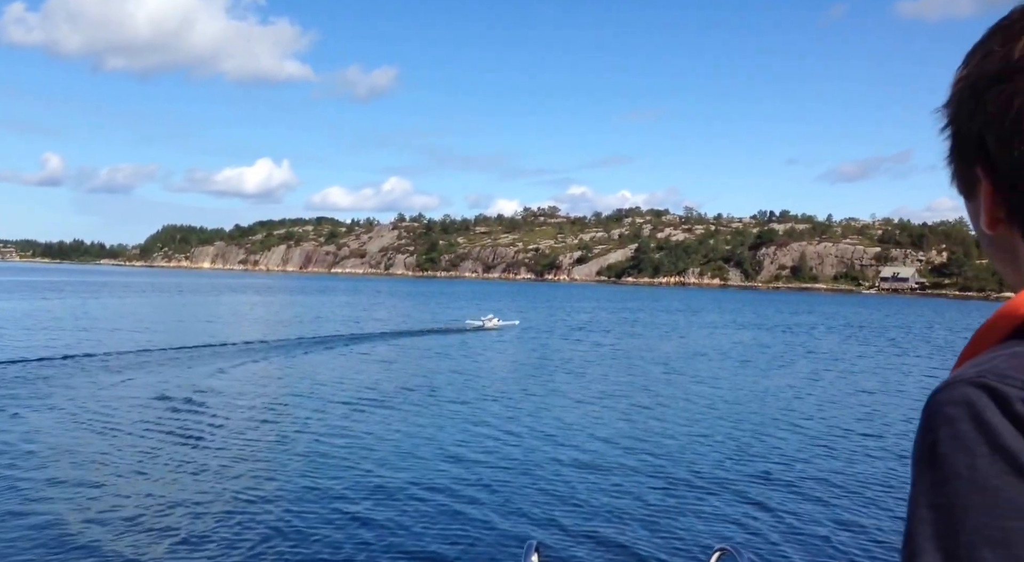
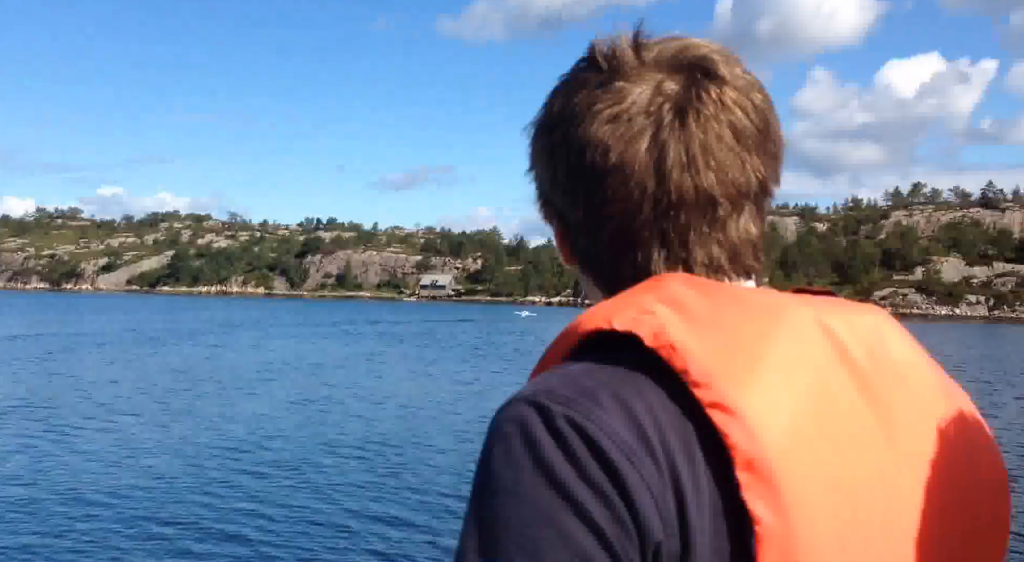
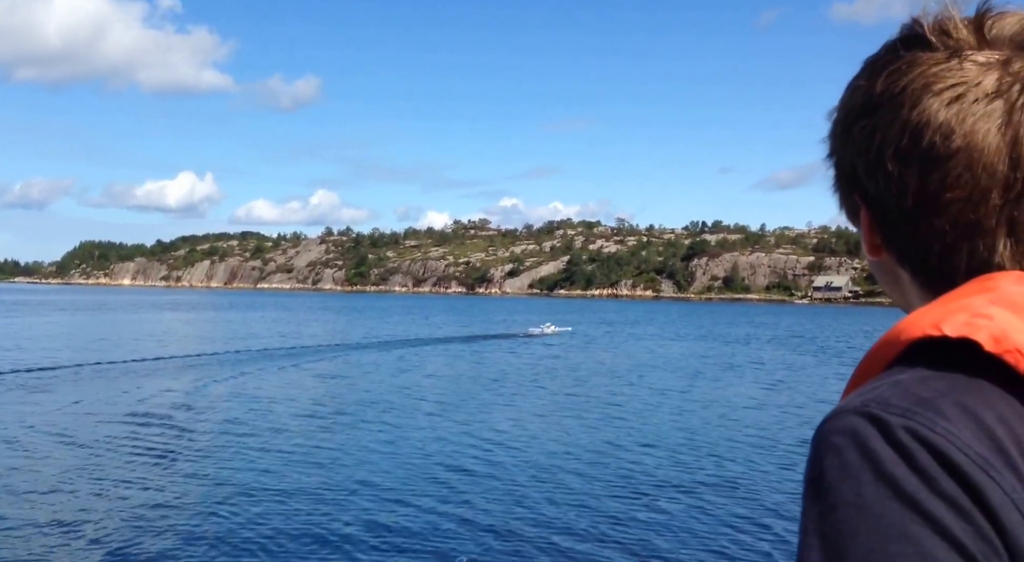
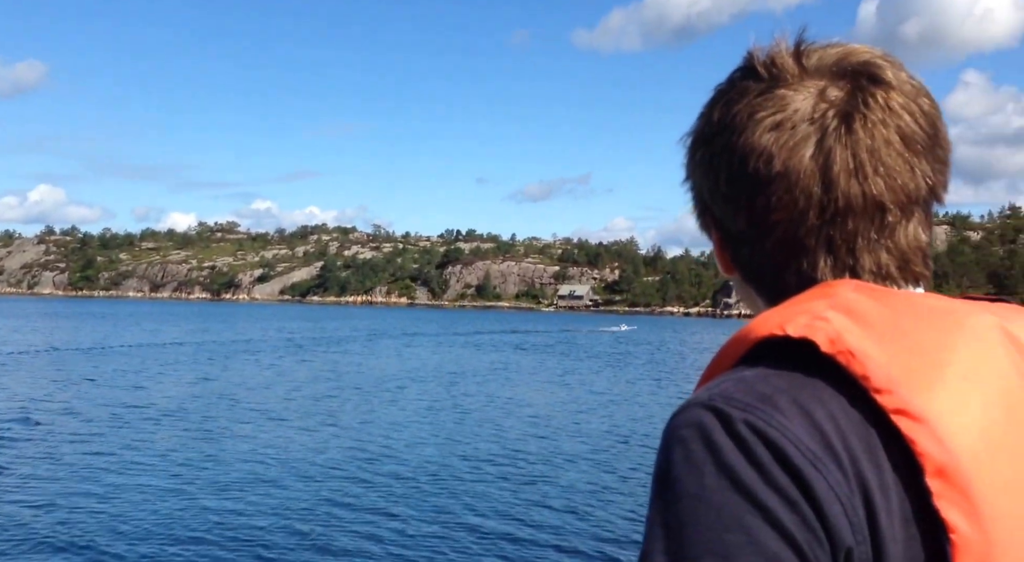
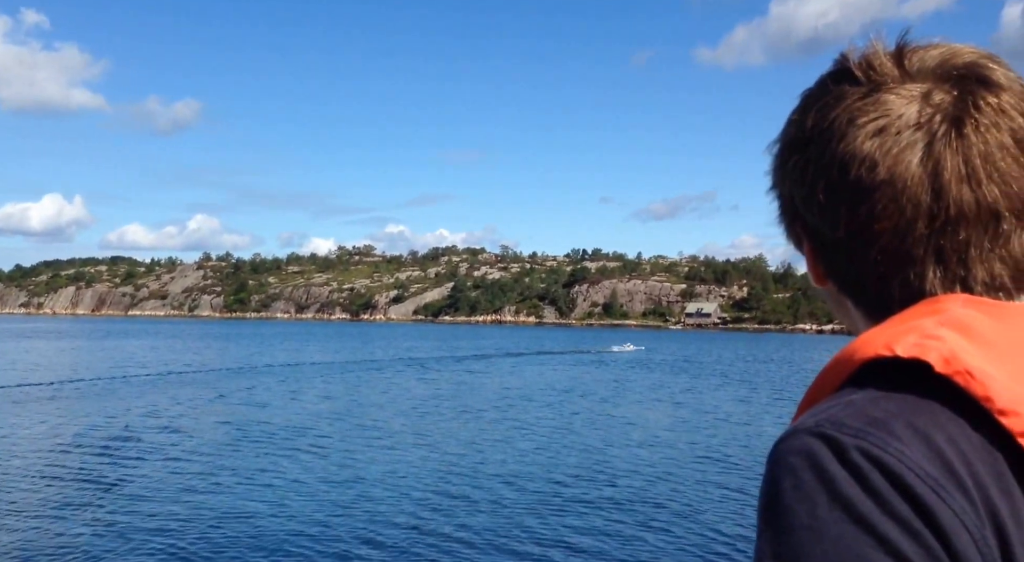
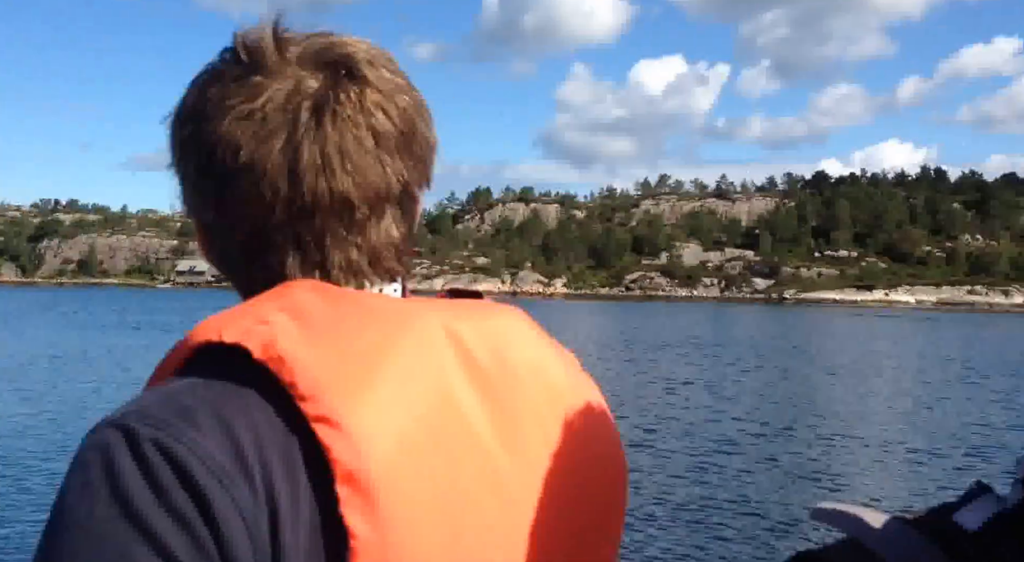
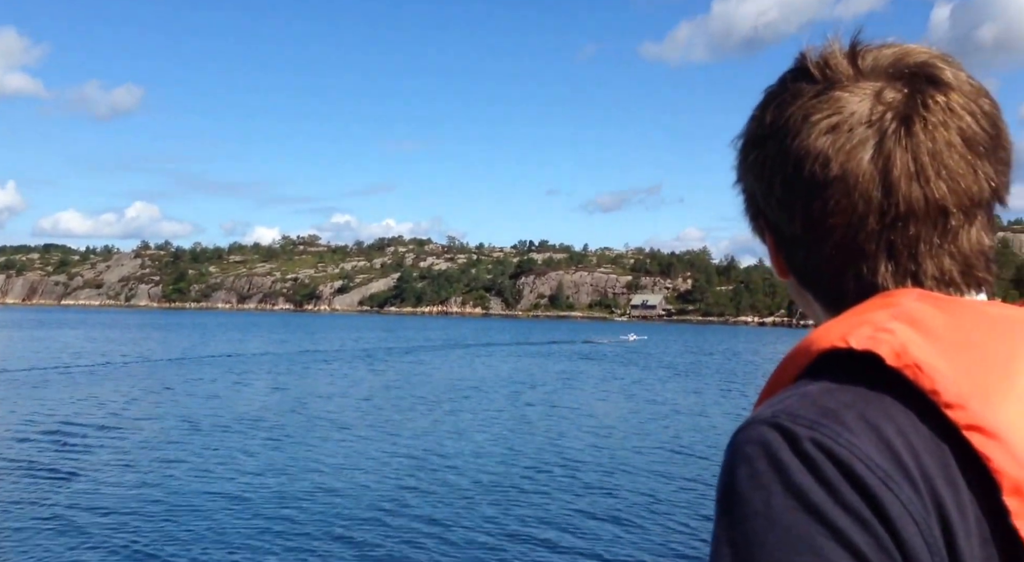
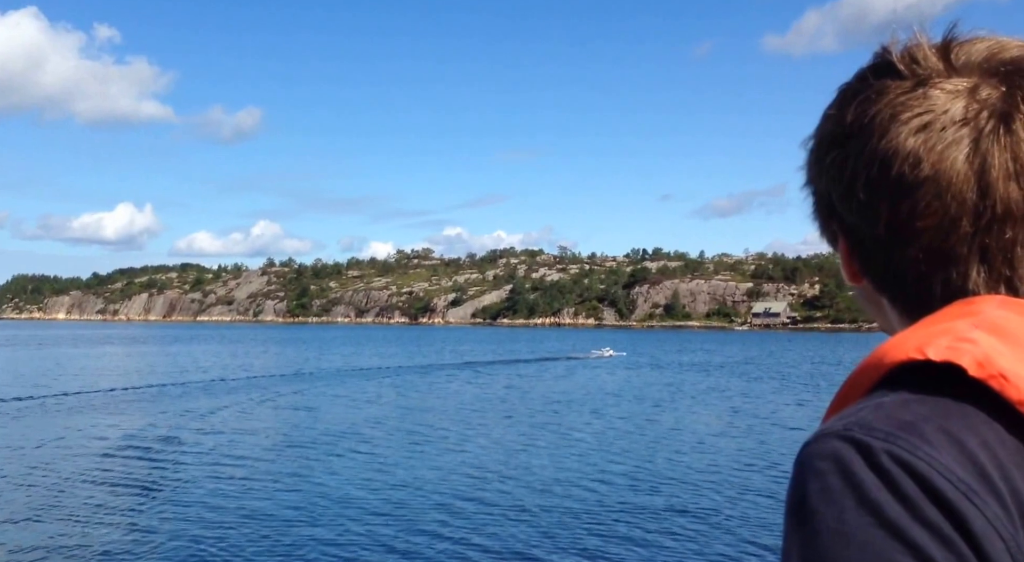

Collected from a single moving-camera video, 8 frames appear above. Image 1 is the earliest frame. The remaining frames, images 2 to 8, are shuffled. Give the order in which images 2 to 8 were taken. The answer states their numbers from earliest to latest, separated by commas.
3, 8, 5, 7, 4, 2, 6
